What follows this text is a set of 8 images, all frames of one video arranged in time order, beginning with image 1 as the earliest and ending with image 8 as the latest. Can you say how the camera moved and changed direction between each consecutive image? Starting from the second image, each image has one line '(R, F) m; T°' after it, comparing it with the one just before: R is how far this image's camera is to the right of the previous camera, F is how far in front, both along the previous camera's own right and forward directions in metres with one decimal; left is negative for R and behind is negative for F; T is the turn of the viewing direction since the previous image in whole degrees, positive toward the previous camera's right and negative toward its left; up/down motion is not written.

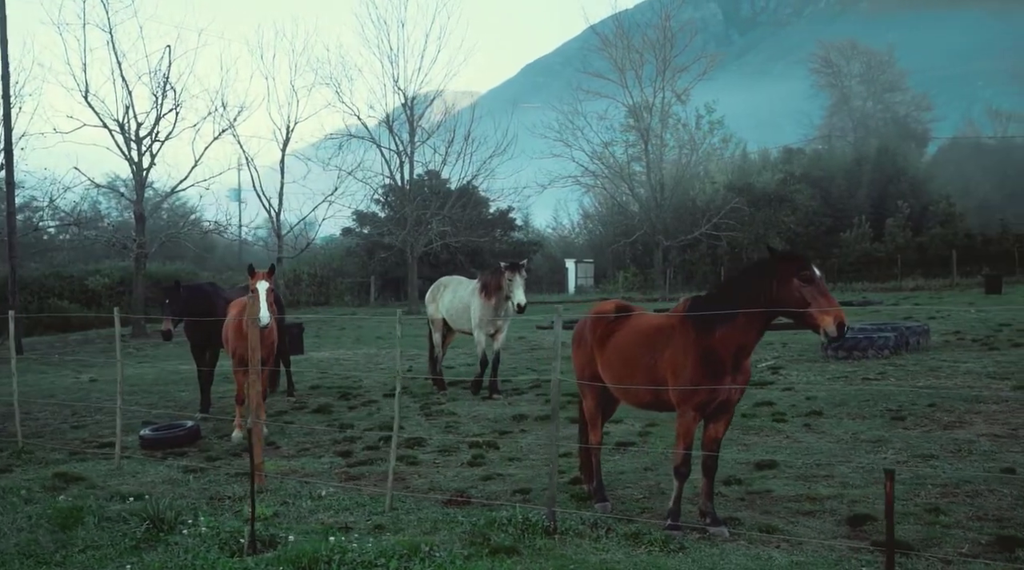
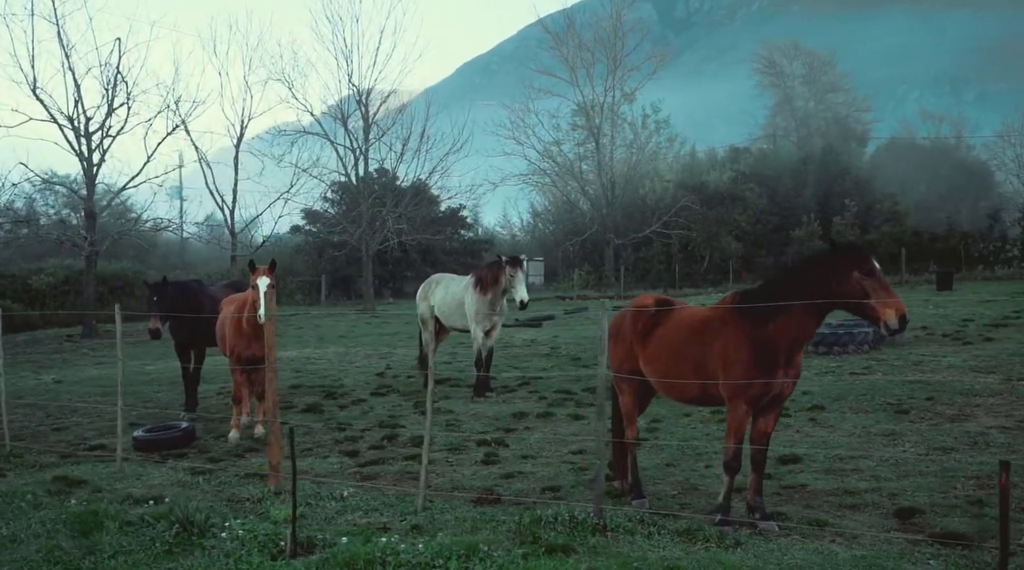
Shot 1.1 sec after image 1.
(-0.5, +0.1) m; +3°
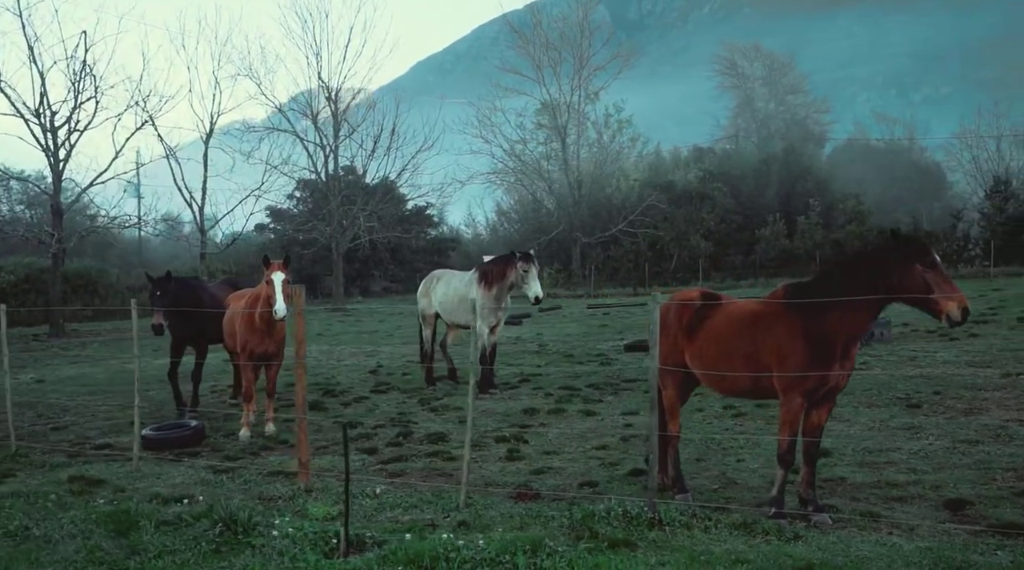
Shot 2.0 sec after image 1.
(-0.5, +0.1) m; +2°
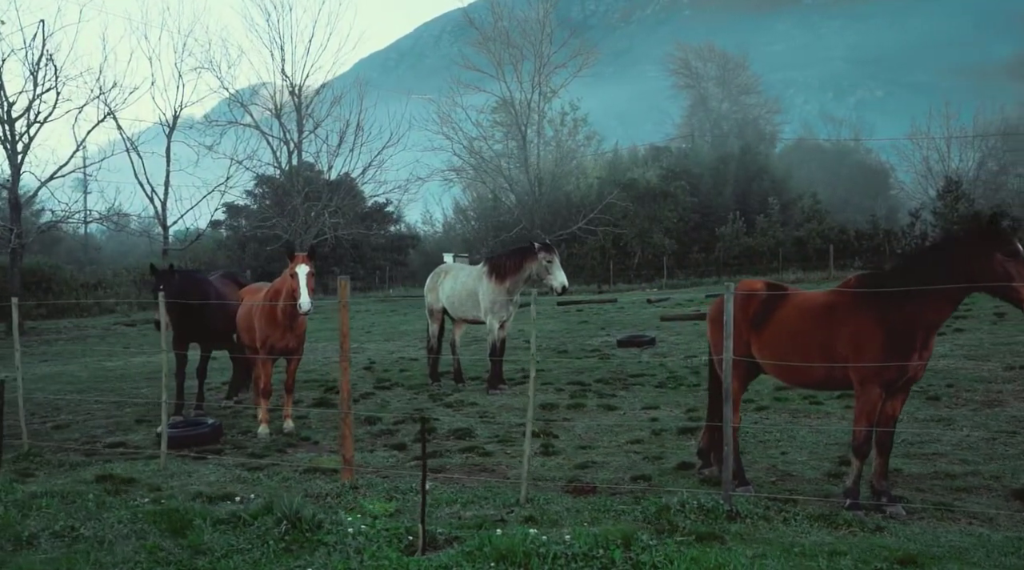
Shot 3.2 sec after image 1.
(-0.6, +0.1) m; +3°
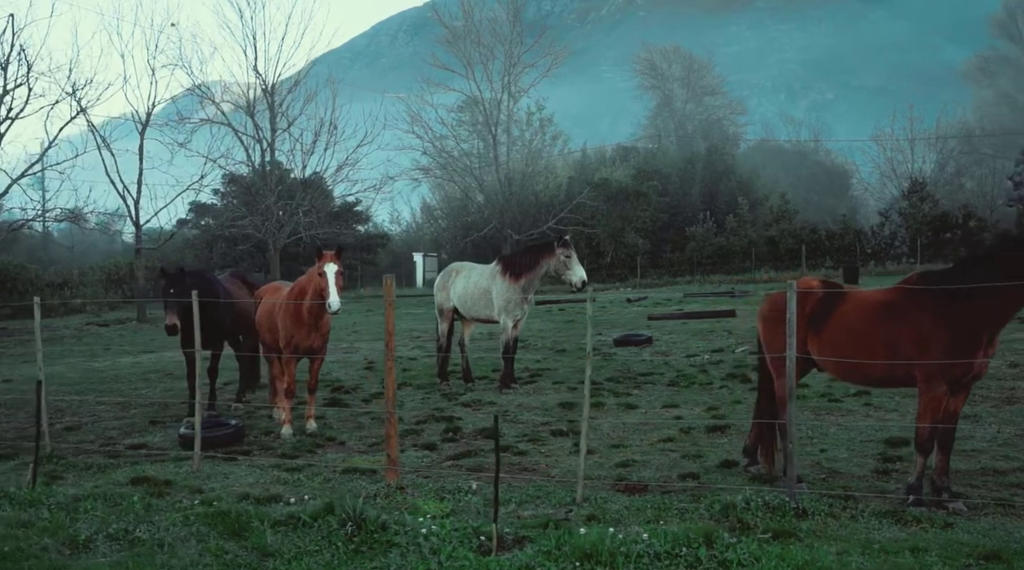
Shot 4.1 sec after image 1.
(-0.5, 0.0) m; +2°
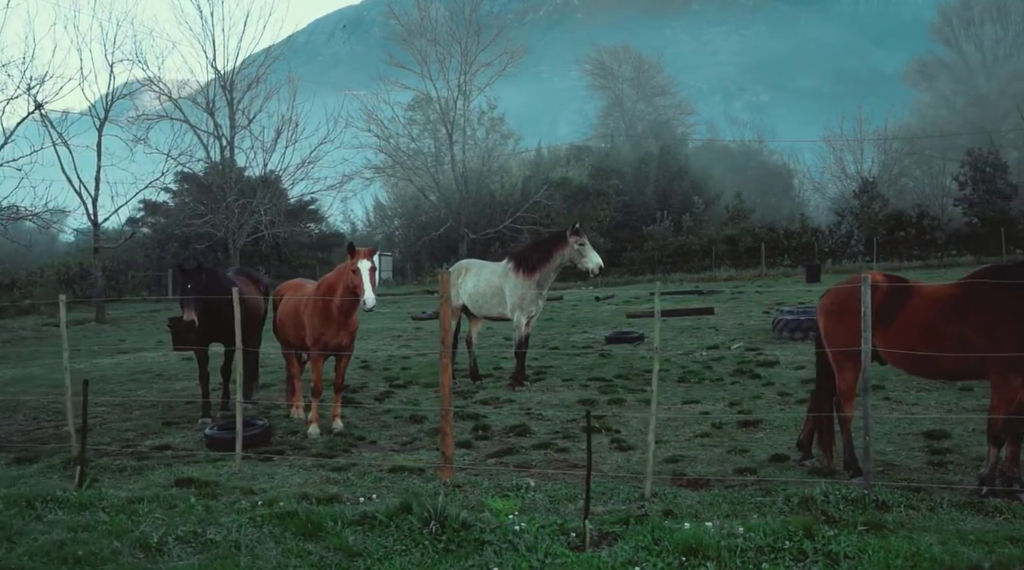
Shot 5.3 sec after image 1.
(-0.7, +0.1) m; +3°
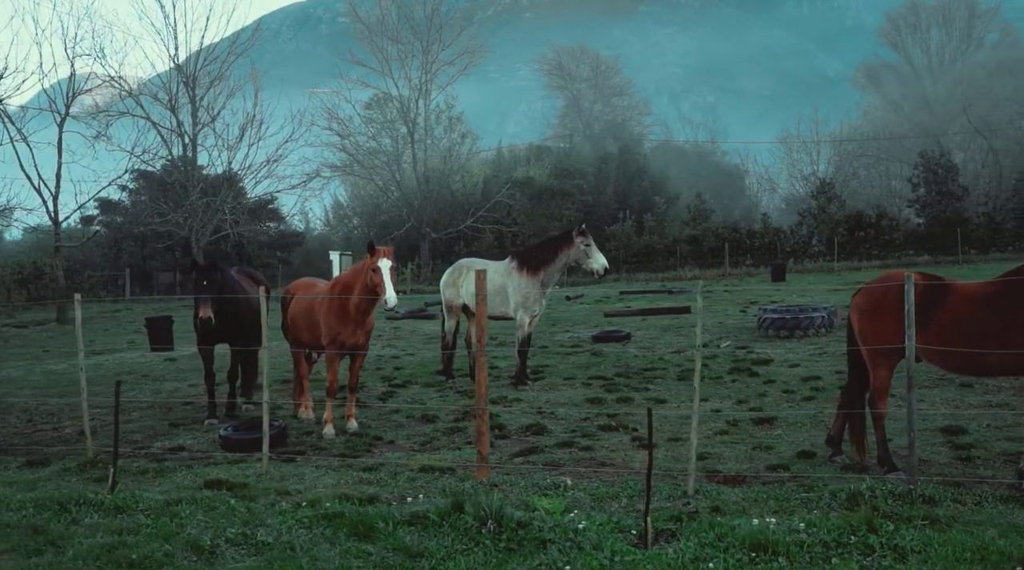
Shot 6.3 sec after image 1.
(-0.5, 0.0) m; +3°
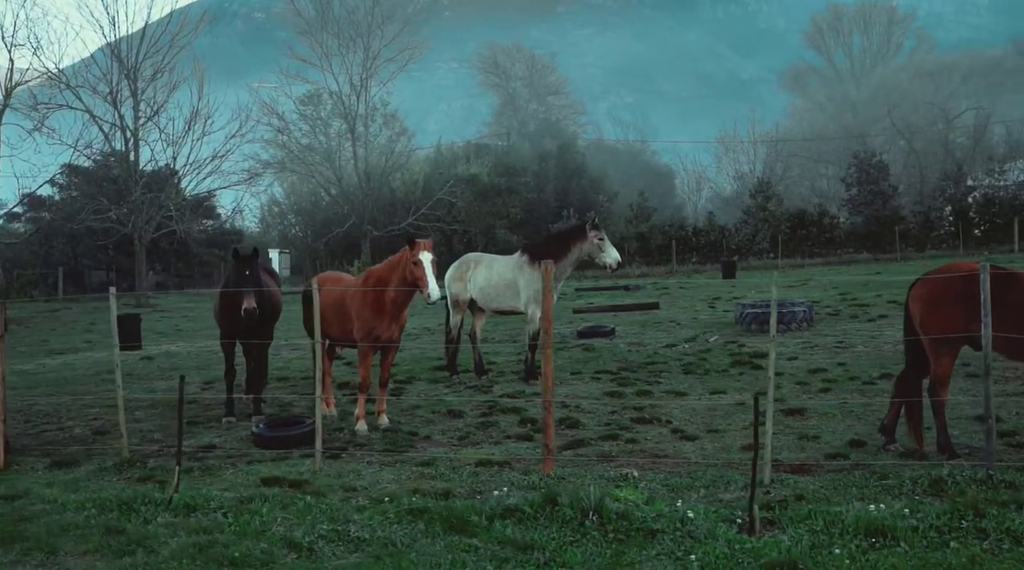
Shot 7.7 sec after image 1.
(-0.8, +0.1) m; +4°
